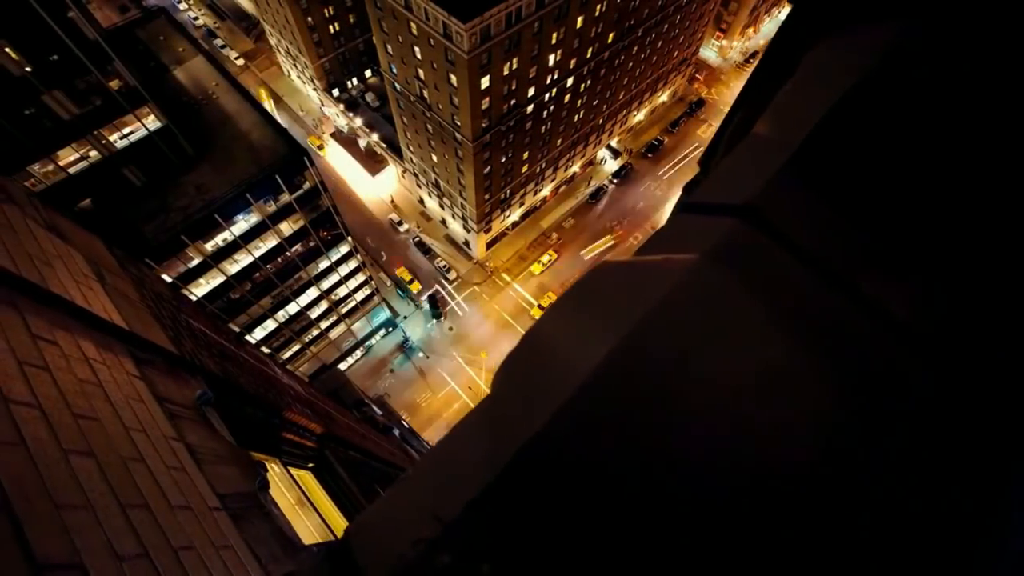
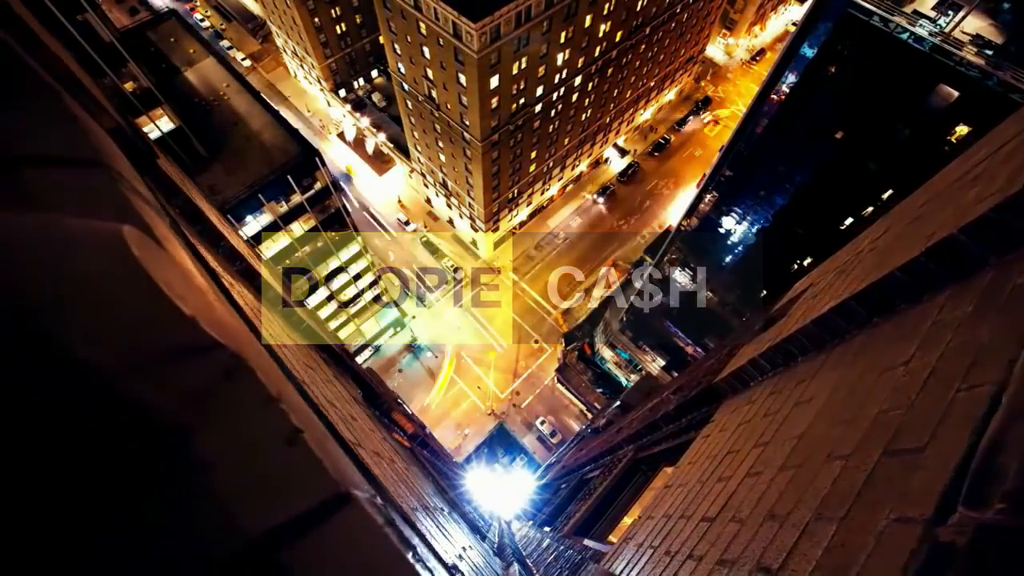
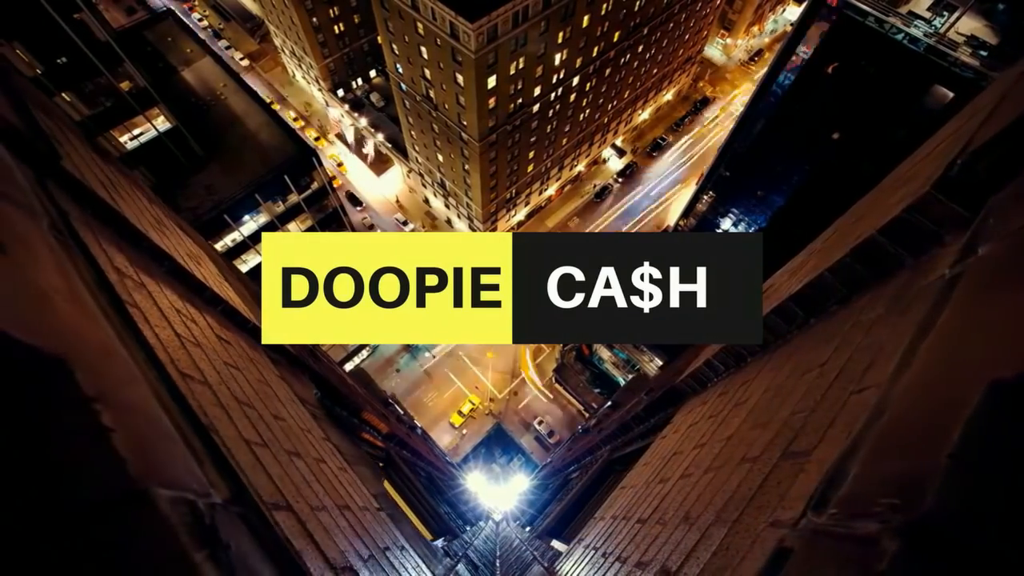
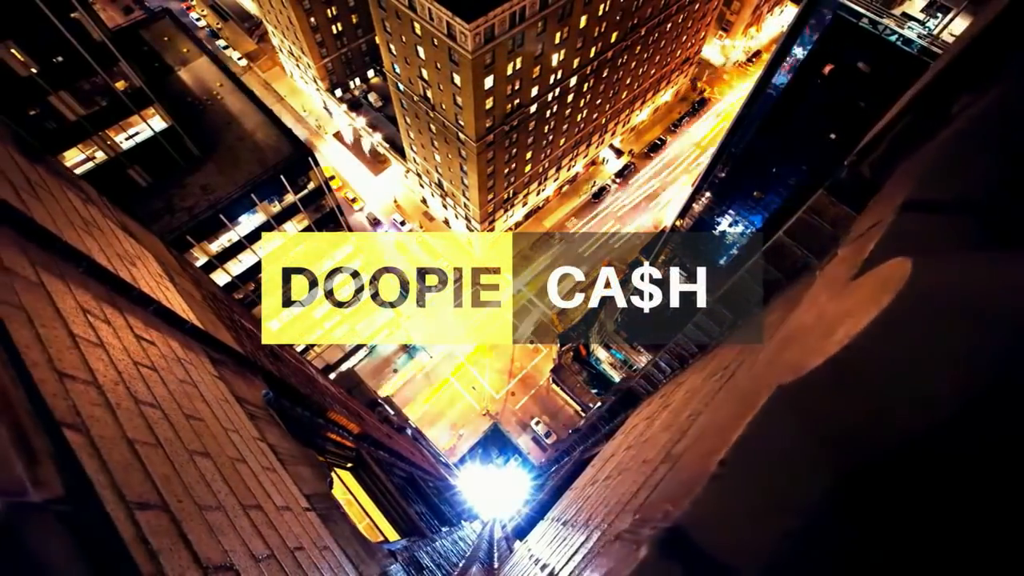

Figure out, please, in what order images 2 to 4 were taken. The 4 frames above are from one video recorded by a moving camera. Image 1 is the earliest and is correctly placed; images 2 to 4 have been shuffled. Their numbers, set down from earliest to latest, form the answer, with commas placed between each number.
4, 3, 2
